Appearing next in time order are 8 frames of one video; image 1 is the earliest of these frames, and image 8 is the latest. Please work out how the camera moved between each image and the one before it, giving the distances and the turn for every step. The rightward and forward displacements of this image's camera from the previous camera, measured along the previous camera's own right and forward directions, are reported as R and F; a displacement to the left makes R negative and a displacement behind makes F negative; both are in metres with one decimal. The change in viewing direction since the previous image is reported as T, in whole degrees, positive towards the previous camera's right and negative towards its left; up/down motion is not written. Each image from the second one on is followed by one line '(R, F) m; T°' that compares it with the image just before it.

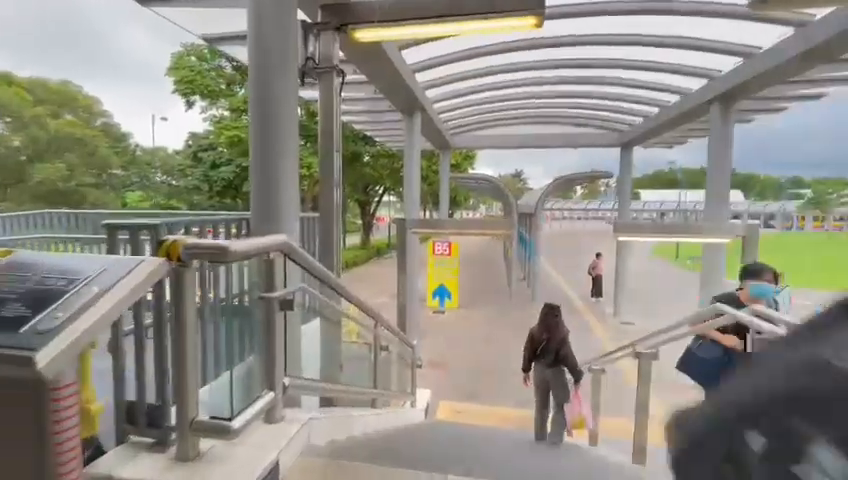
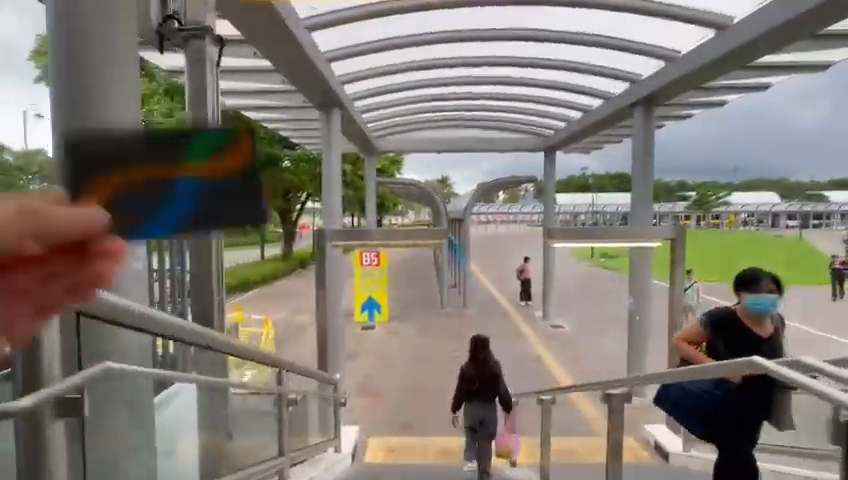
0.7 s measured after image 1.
(+0.1, +0.8) m; +10°
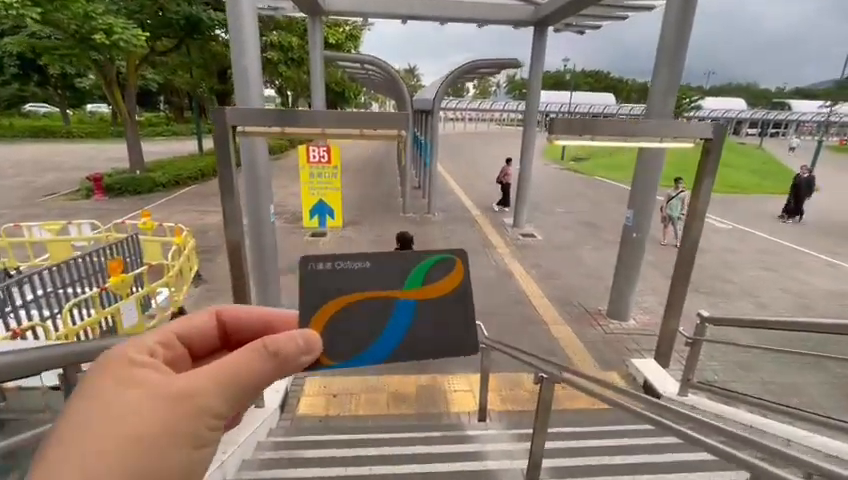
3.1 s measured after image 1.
(+0.1, +1.6) m; +5°
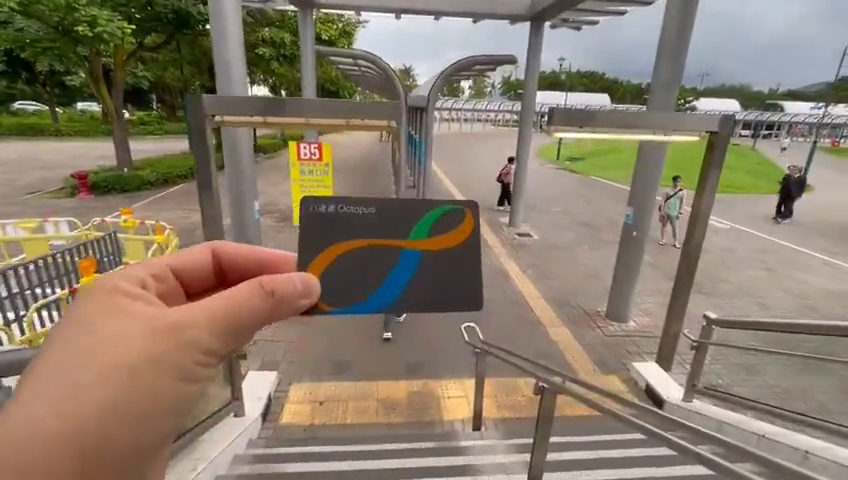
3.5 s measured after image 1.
(0.0, +0.2) m; +1°
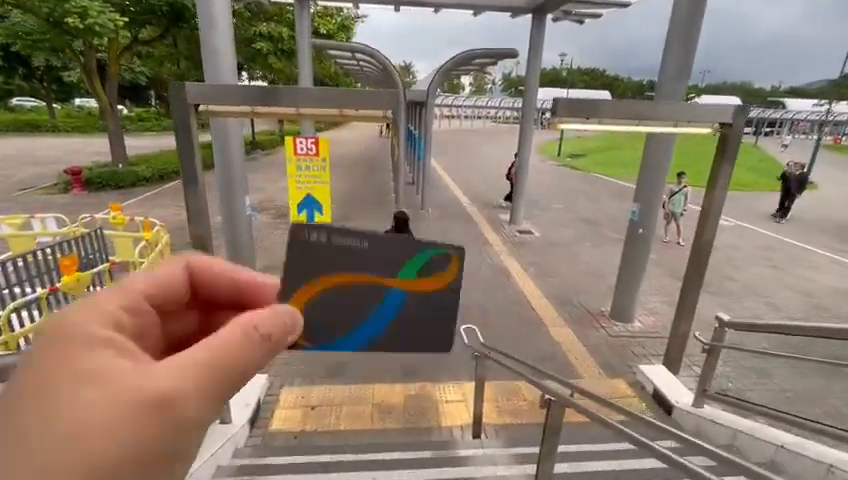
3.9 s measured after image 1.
(0.0, +0.2) m; 0°
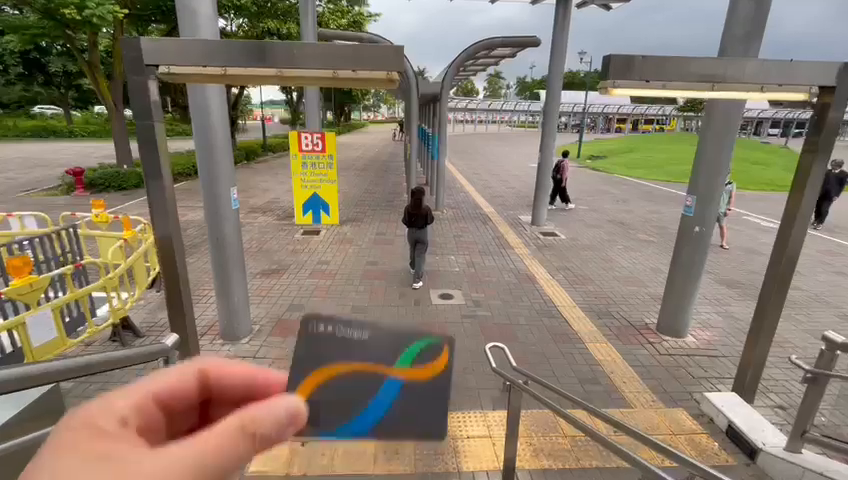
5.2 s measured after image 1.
(0.0, +0.8) m; -2°
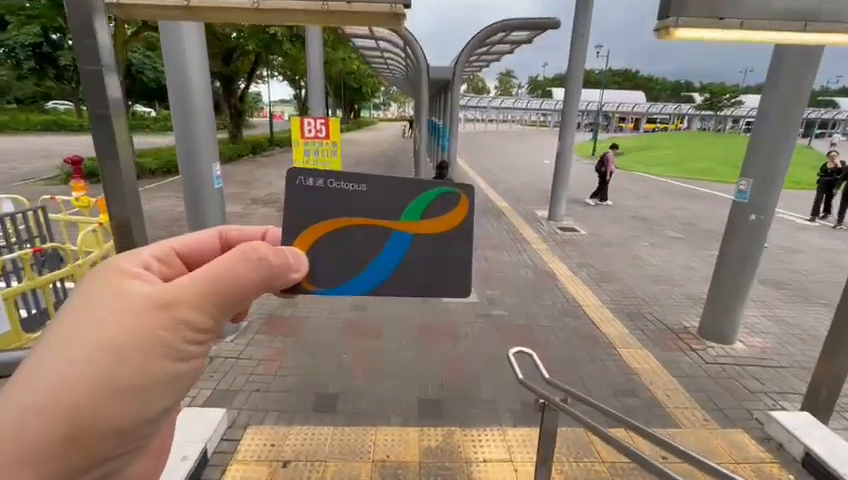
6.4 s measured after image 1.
(0.0, +0.6) m; -1°
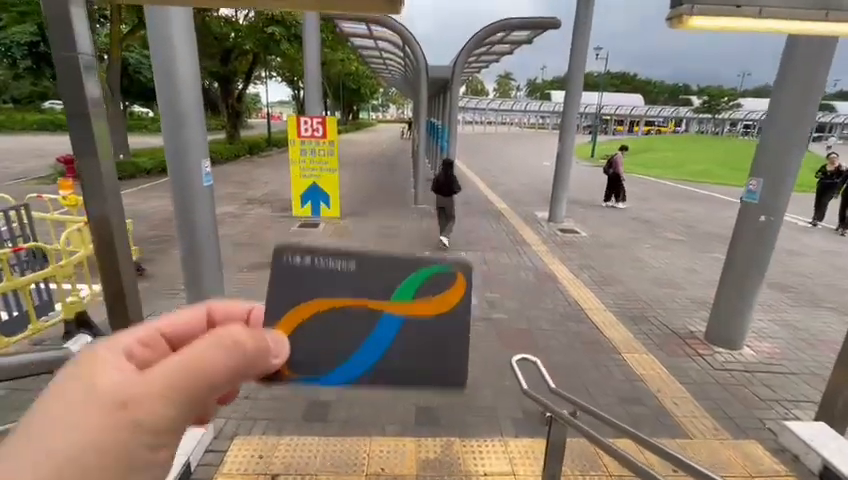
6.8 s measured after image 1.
(0.0, +0.2) m; 0°
